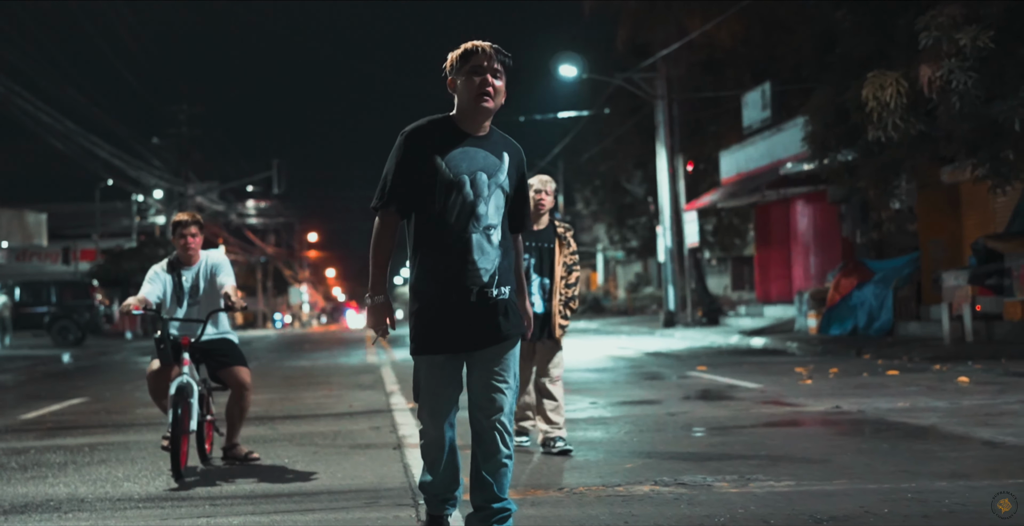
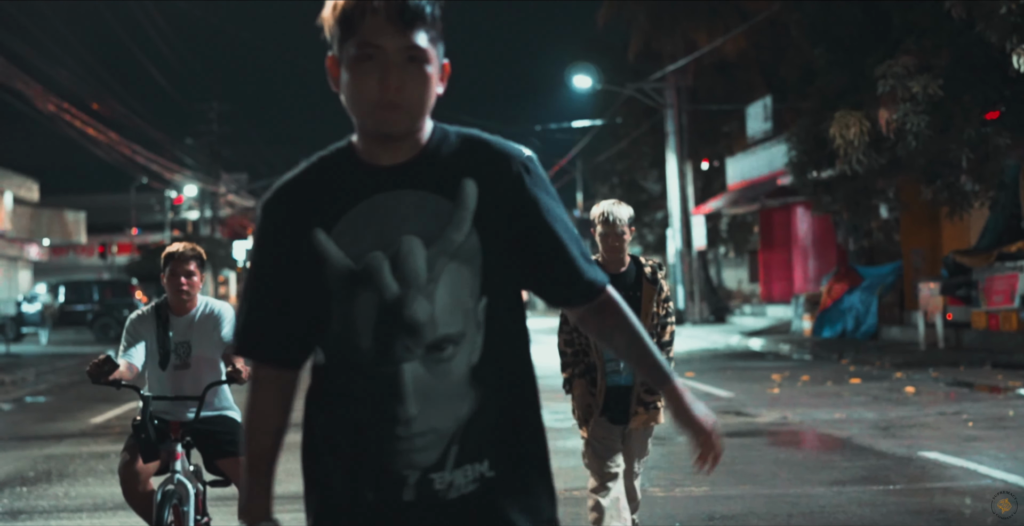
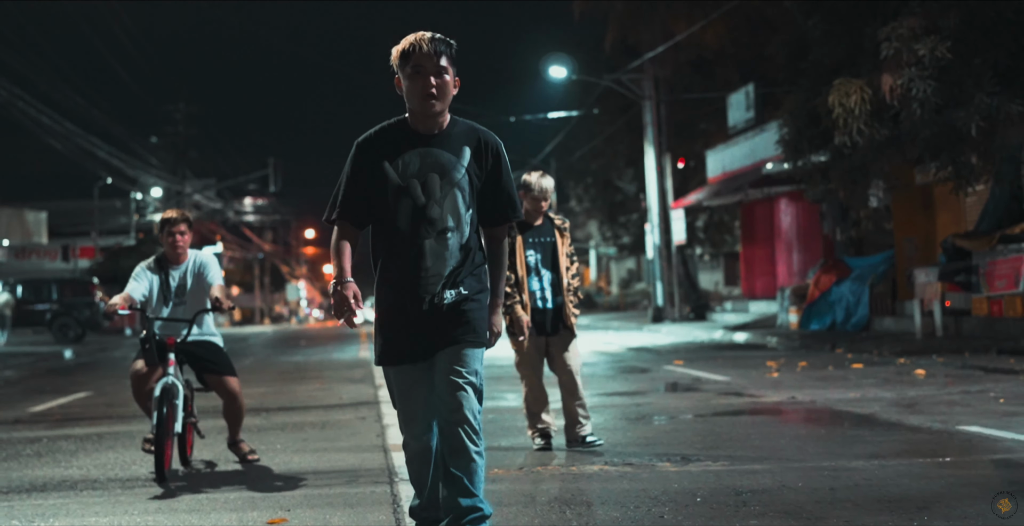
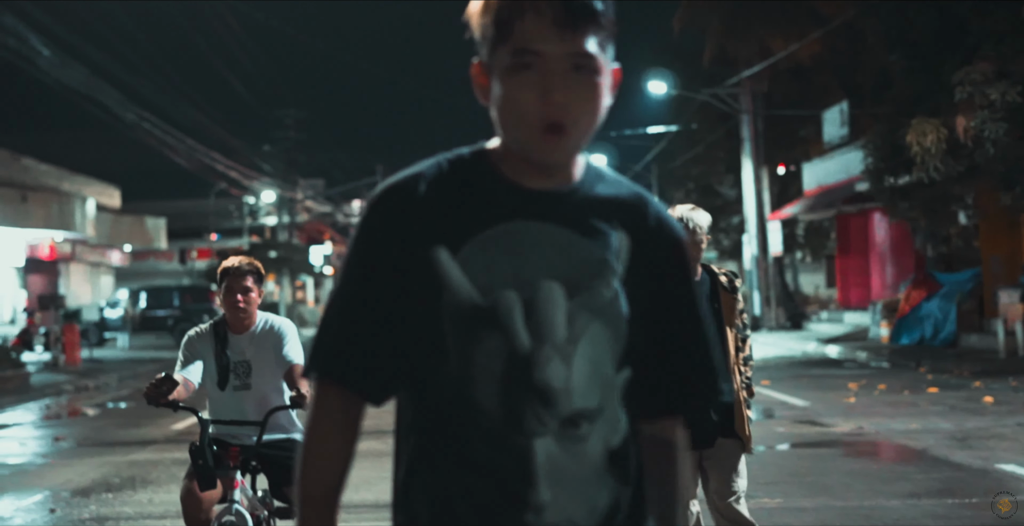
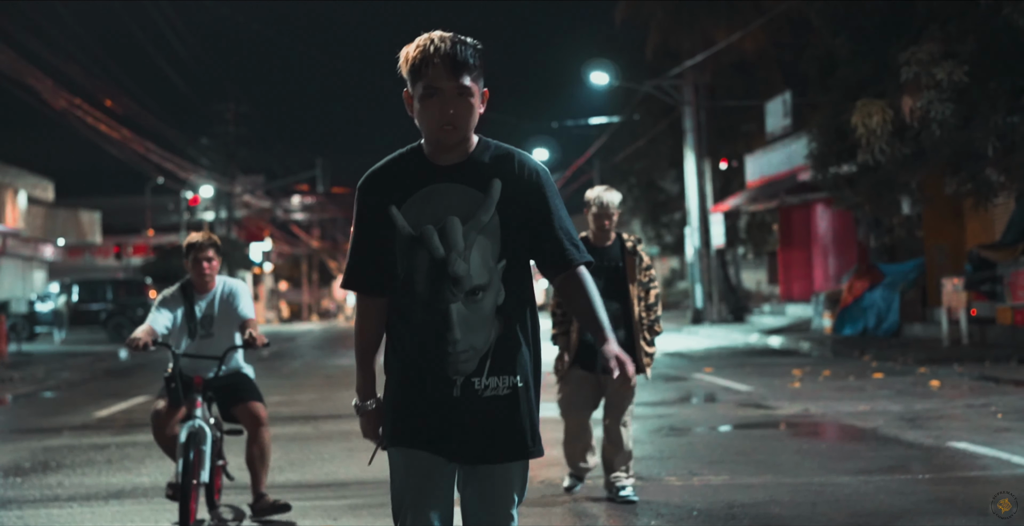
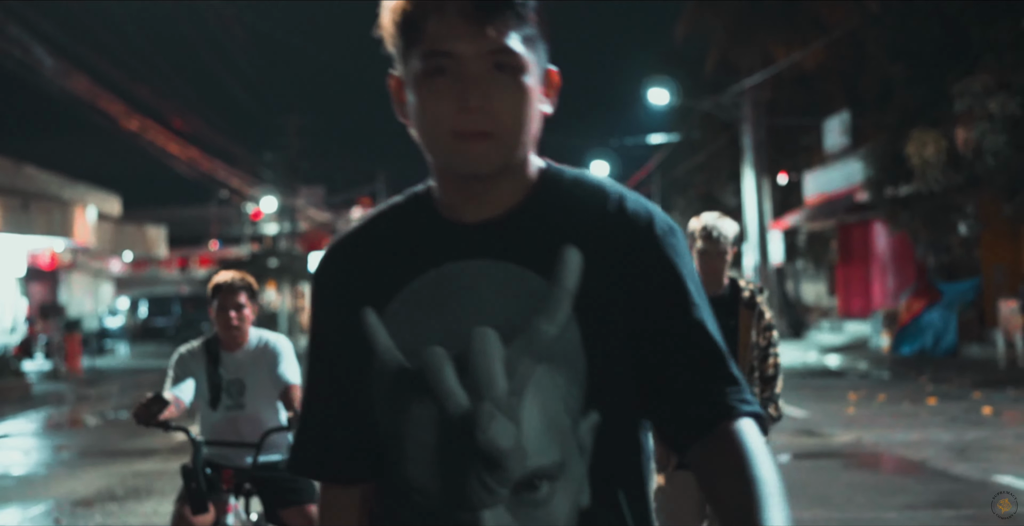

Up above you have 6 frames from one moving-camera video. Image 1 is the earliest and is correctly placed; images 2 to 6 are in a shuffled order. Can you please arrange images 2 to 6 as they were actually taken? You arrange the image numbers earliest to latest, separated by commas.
3, 5, 2, 4, 6
